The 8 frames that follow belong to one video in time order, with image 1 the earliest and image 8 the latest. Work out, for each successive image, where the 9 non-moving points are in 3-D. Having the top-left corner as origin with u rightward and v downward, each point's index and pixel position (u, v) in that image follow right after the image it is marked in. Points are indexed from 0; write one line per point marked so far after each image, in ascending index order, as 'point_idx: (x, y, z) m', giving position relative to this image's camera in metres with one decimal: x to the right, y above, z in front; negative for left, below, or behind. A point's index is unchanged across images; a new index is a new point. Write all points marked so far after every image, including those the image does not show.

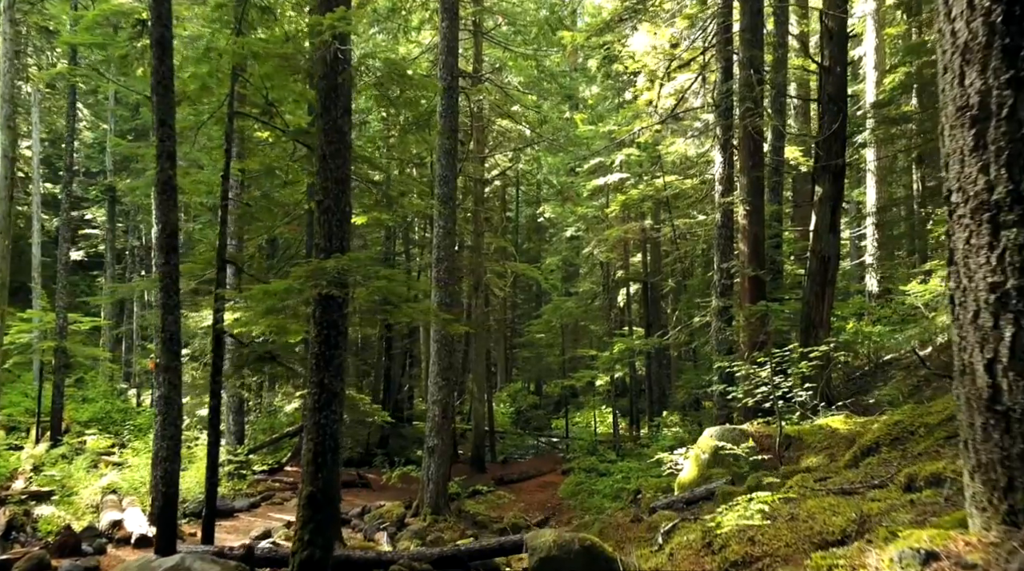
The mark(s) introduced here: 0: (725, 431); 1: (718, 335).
0: (+2.6, -1.8, +11.2) m
1: (+3.5, -0.9, +15.9) m
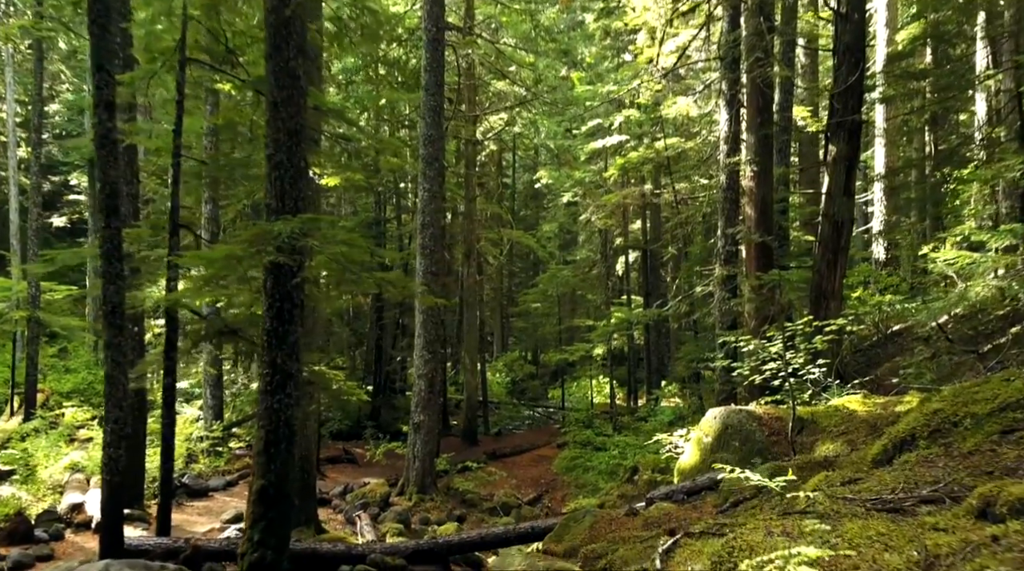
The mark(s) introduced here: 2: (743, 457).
0: (+2.4, -1.4, +10.2) m
1: (+3.3, -0.3, +14.9) m
2: (+2.4, -1.8, +9.8) m
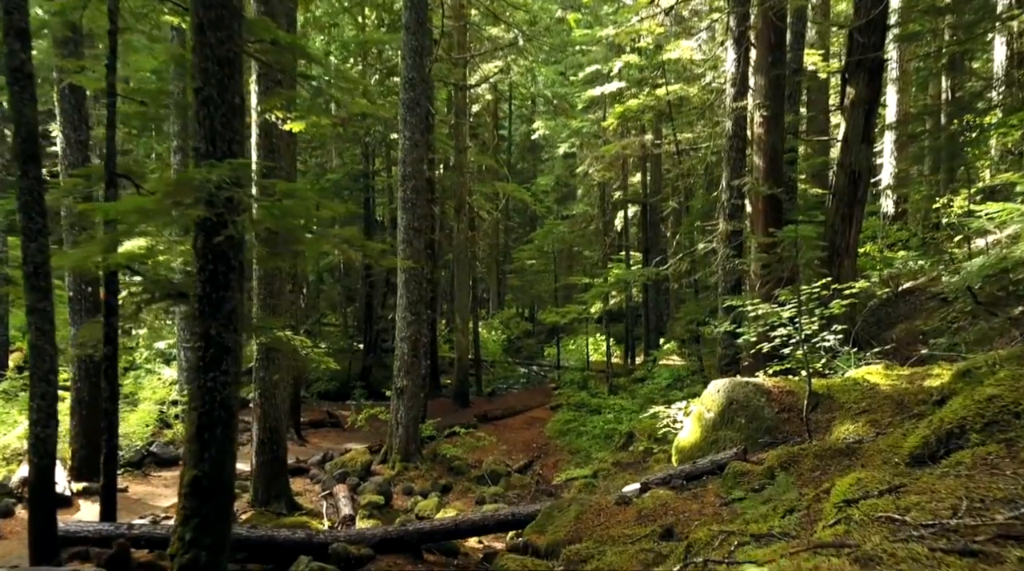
0: (+2.2, -1.0, +9.2) m
1: (+3.1, +0.3, +13.7) m
2: (+2.2, -1.4, +8.8) m
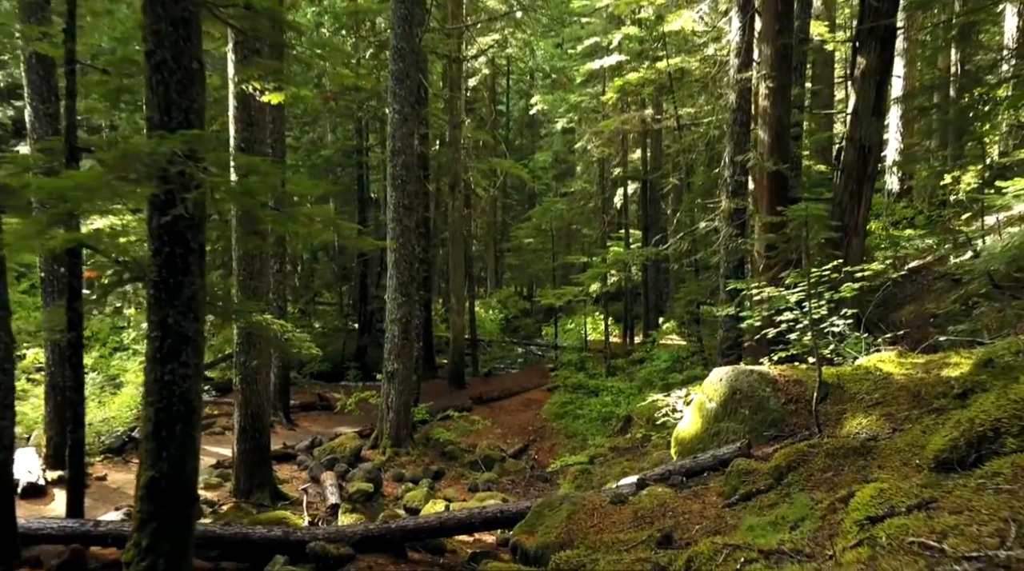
0: (+2.1, -0.8, +8.6) m
1: (+3.0, +0.6, +13.2) m
2: (+2.1, -1.3, +8.2) m
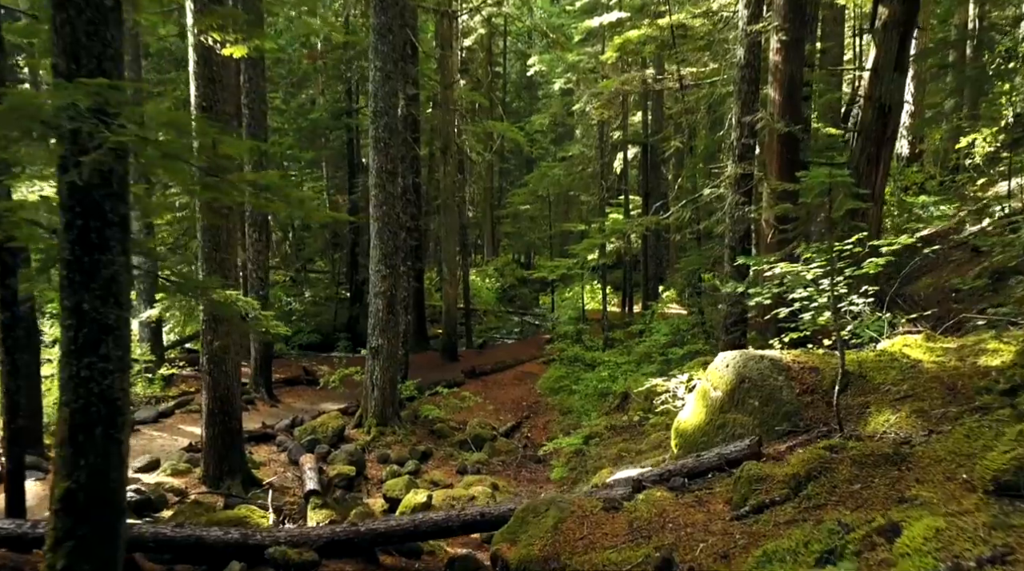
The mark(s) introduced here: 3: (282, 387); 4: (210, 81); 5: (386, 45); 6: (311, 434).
0: (+2.0, -0.6, +7.7) m
1: (+2.9, +0.9, +12.2) m
2: (+2.0, -1.1, +7.4) m
3: (-4.5, -2.0, +18.4) m
4: (-3.4, +2.3, +10.4) m
5: (-1.9, +3.6, +14.0) m
6: (-3.1, -2.3, +14.5) m
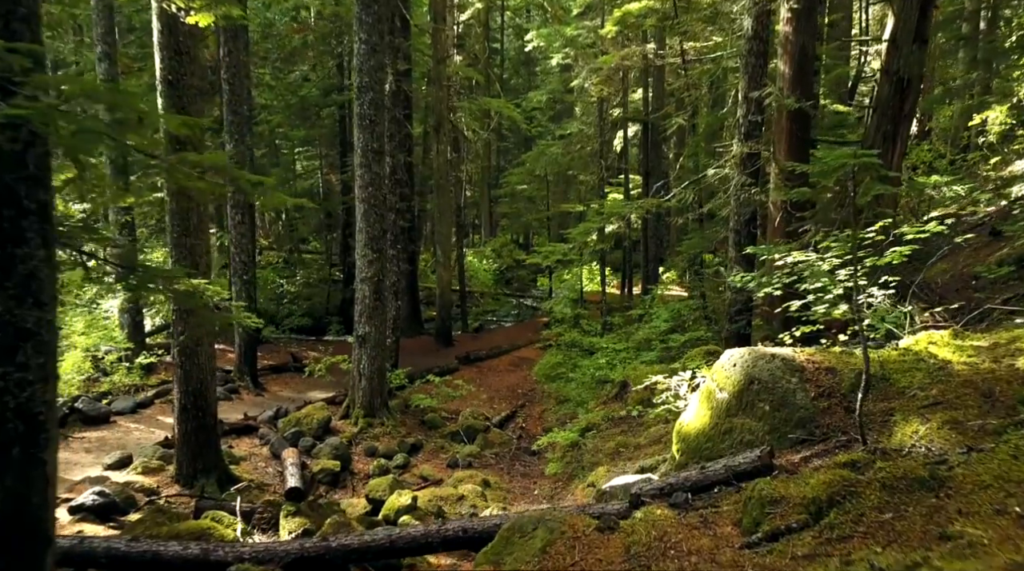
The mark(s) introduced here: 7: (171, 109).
0: (+1.9, -0.5, +7.1) m
1: (+2.8, +1.1, +11.5) m
2: (+1.9, -1.0, +6.7) m
3: (-4.6, -1.7, +17.7) m
4: (-3.5, +2.4, +9.6) m
5: (-2.0, +3.8, +13.3) m
6: (-3.2, -2.1, +13.8) m
7: (-3.7, +1.9, +10.1) m
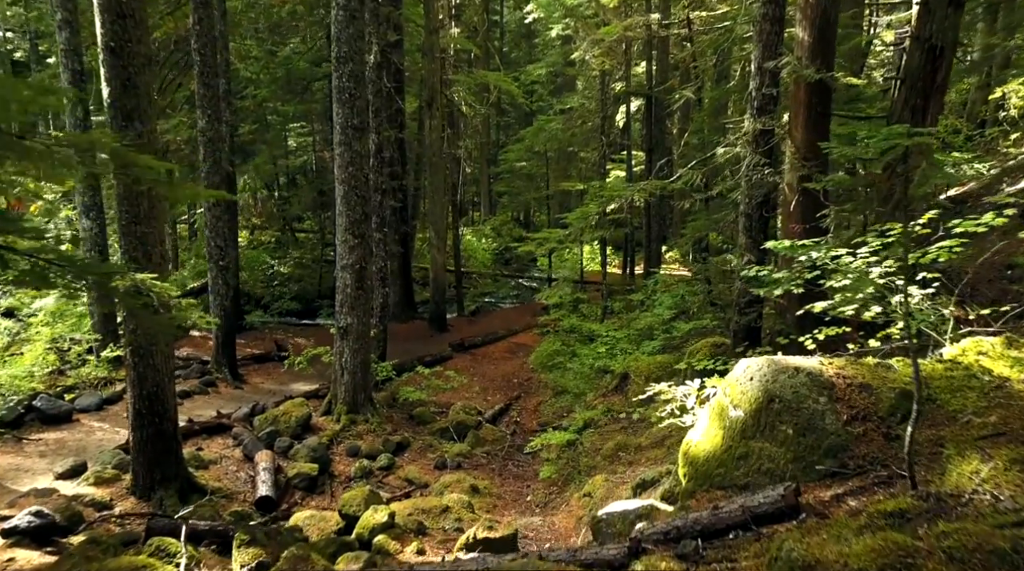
0: (+1.7, -0.5, +6.1) m
1: (+2.7, +1.2, +10.5) m
2: (+1.8, -1.0, +5.7) m
3: (-4.7, -1.4, +16.8) m
4: (-3.6, +2.5, +8.6) m
5: (-2.1, +4.0, +12.2) m
6: (-3.3, -1.9, +12.9) m
7: (-3.9, +2.0, +9.0) m
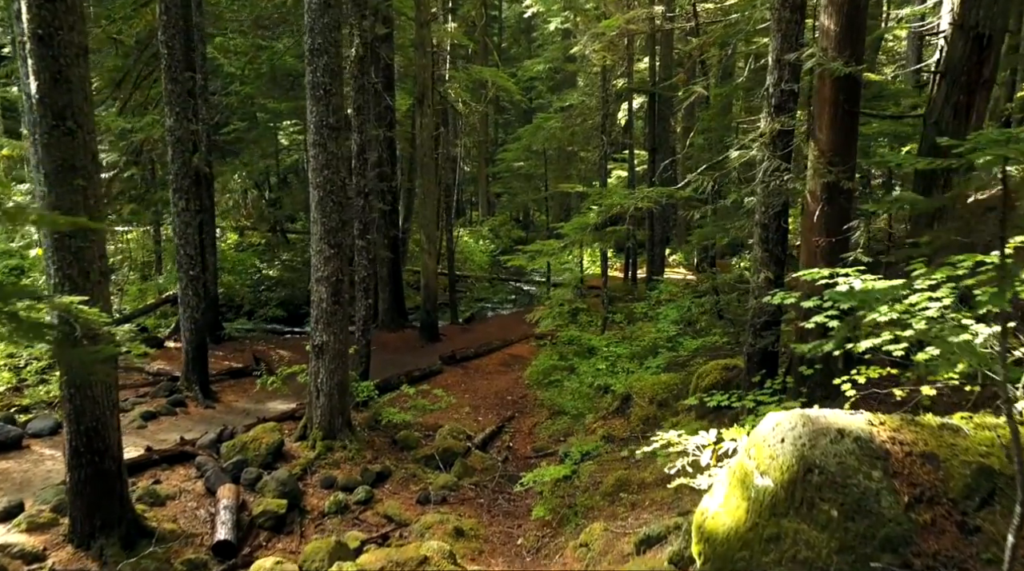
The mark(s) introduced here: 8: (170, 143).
0: (+1.6, -0.8, +4.9) m
1: (+2.6, +1.0, +9.3) m
2: (+1.6, -1.3, +4.6) m
3: (-4.8, -1.6, +15.6) m
4: (-3.7, +2.3, +7.4) m
5: (-2.2, +3.8, +11.0) m
6: (-3.4, -2.1, +11.8) m
7: (-4.0, +1.8, +7.9) m
8: (-5.2, +2.1, +14.1) m
